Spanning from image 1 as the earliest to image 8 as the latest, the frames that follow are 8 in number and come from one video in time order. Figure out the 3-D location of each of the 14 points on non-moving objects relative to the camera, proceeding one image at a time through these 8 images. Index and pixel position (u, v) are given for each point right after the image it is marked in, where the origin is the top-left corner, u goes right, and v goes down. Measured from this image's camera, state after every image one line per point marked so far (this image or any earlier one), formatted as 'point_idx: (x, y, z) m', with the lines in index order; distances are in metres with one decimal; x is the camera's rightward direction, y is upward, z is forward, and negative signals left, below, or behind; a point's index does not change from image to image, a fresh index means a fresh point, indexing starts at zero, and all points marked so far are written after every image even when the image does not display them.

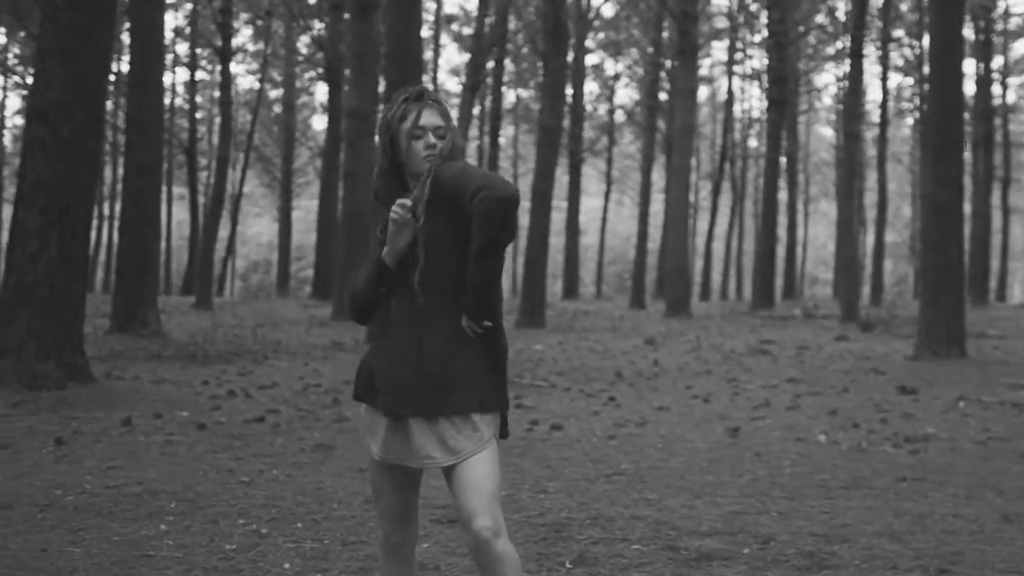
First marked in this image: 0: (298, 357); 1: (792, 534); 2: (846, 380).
0: (-1.9, -0.6, +13.9) m
1: (+1.5, -1.3, +8.4) m
2: (+2.6, -0.7, +11.9) m
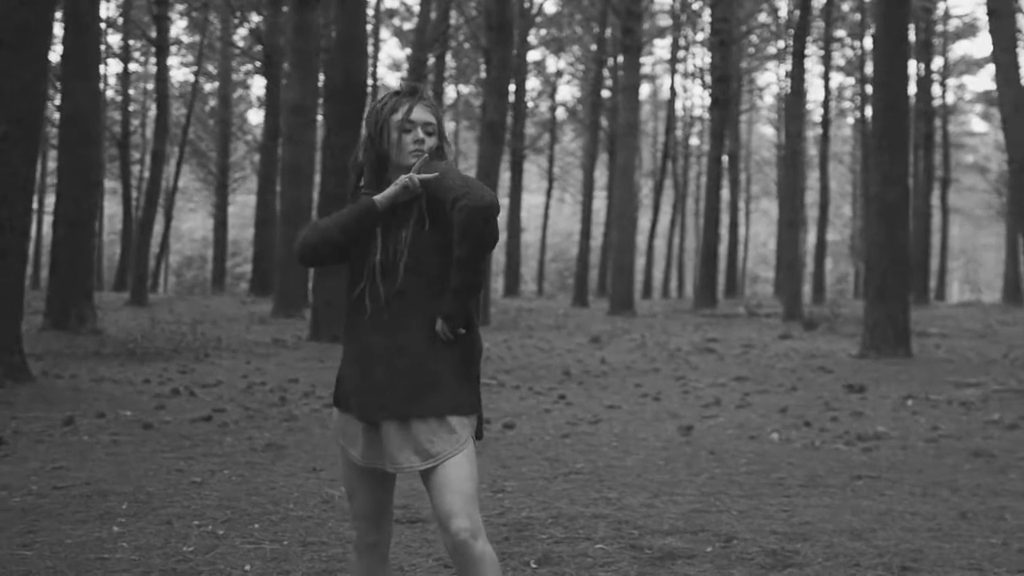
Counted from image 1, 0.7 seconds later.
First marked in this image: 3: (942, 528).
0: (-2.4, -0.6, +13.8) m
1: (+1.3, -1.3, +8.4) m
2: (+2.2, -0.7, +11.9) m
3: (+2.3, -1.3, +8.4) m
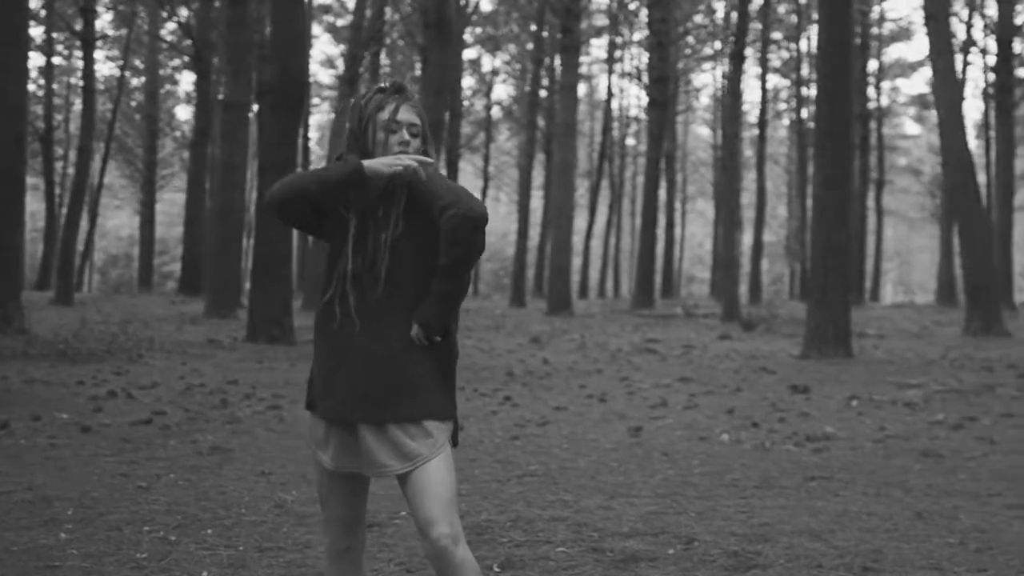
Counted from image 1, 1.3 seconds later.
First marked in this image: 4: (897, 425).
0: (-3.0, -0.6, +13.5) m
1: (+1.1, -1.3, +8.4) m
2: (+1.8, -0.7, +12.0) m
3: (+2.1, -1.3, +8.4) m
4: (+2.6, -0.9, +10.5) m
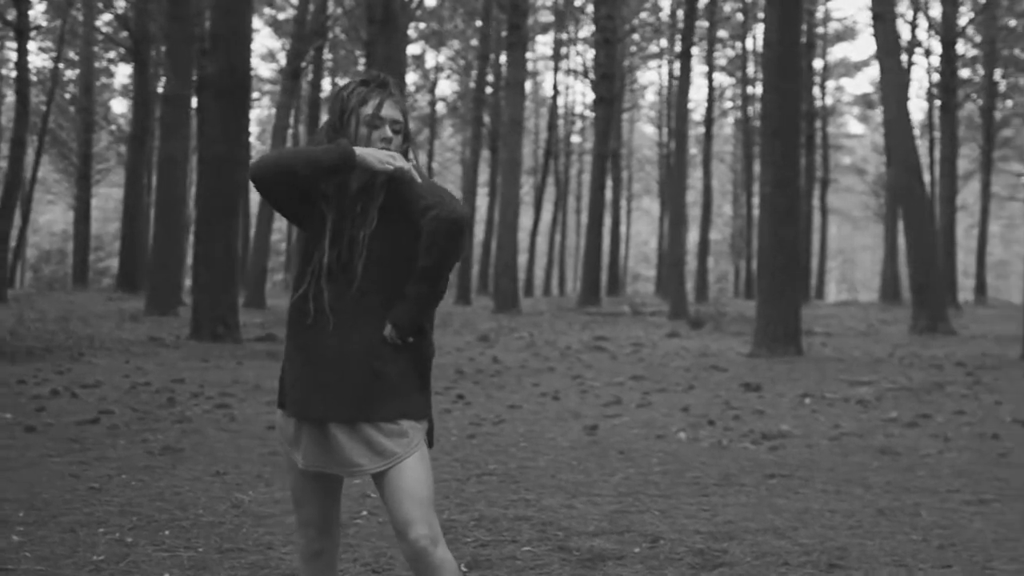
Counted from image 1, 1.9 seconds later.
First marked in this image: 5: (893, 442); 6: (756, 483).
0: (-3.4, -0.6, +13.3) m
1: (+0.9, -1.3, +8.3) m
2: (+1.4, -0.7, +12.0) m
3: (+1.9, -1.3, +8.4) m
4: (+2.3, -0.9, +10.5) m
5: (+2.5, -1.0, +10.0) m
6: (+1.5, -1.2, +9.2) m
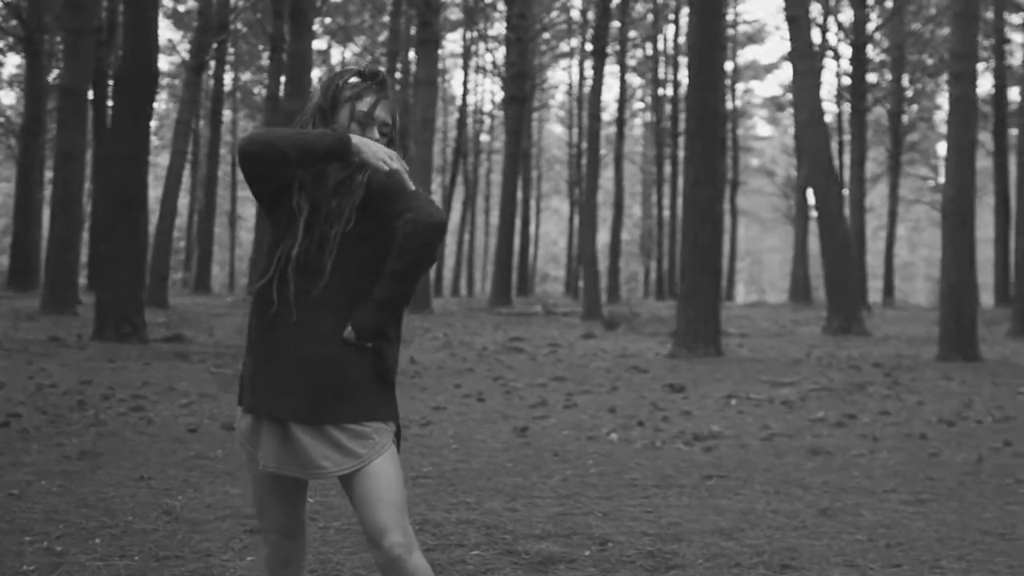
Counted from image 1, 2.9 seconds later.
0: (-4.1, -0.5, +12.8) m
1: (+0.6, -1.3, +8.2) m
2: (+0.8, -0.7, +11.9) m
3: (+1.6, -1.3, +8.4) m
4: (+1.8, -0.9, +10.5) m
5: (+2.0, -1.0, +10.0) m
6: (+1.1, -1.2, +9.2) m
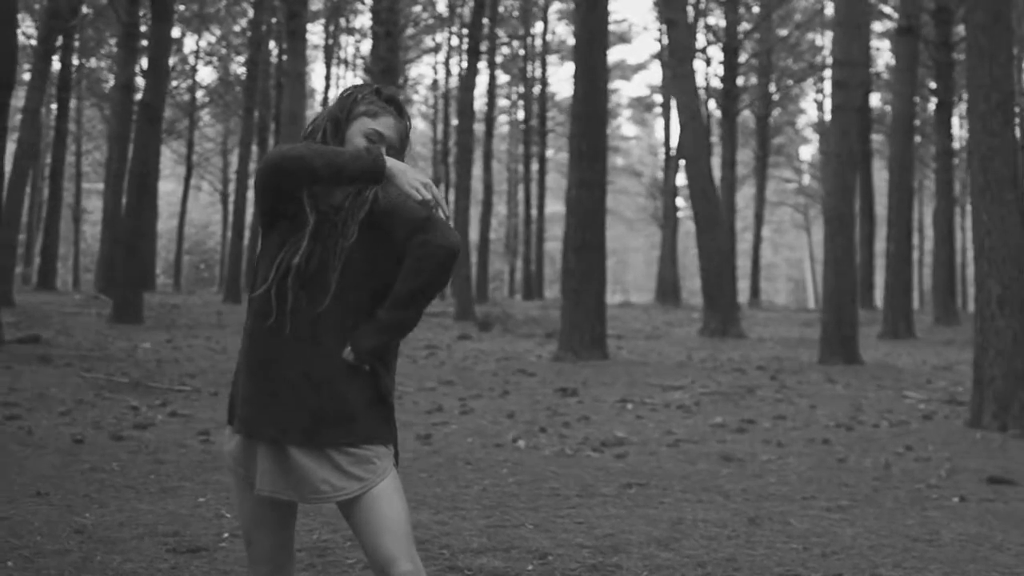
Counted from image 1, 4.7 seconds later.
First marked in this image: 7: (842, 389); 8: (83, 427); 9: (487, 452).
0: (-5.0, -0.5, +11.9) m
1: (+0.3, -1.4, +8.0) m
2: (-0.1, -0.7, +11.7) m
3: (+1.2, -1.3, +8.4) m
4: (+1.2, -1.0, +10.5) m
5: (+1.4, -1.0, +10.0) m
6: (+0.6, -1.2, +9.1) m
7: (+2.5, -0.8, +11.5) m
8: (-2.8, -0.9, +10.0) m
9: (-0.2, -1.0, +9.8) m
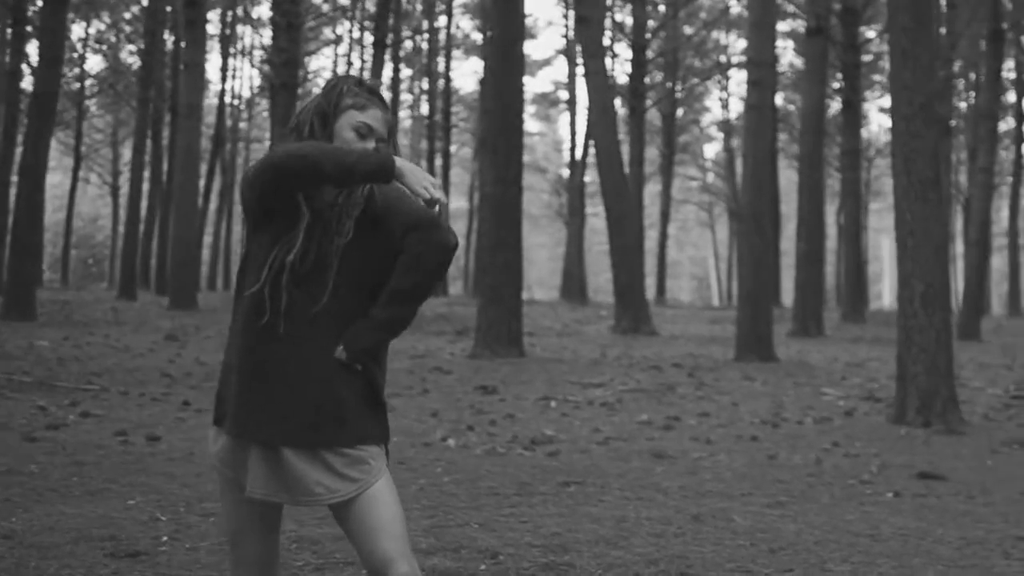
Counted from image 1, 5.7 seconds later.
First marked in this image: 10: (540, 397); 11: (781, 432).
0: (-5.7, -0.5, +11.2) m
1: (0.0, -1.3, +7.9) m
2: (-0.7, -0.7, +11.5) m
3: (+0.9, -1.3, +8.3) m
4: (+0.6, -0.9, +10.4) m
5: (+1.0, -1.0, +10.0) m
6: (+0.3, -1.2, +8.9) m
7: (+1.8, -0.7, +11.5) m
8: (-3.2, -0.9, +9.5) m
9: (-0.6, -1.0, +9.6) m
10: (+0.2, -0.8, +11.1) m
11: (+1.8, -1.0, +10.3) m
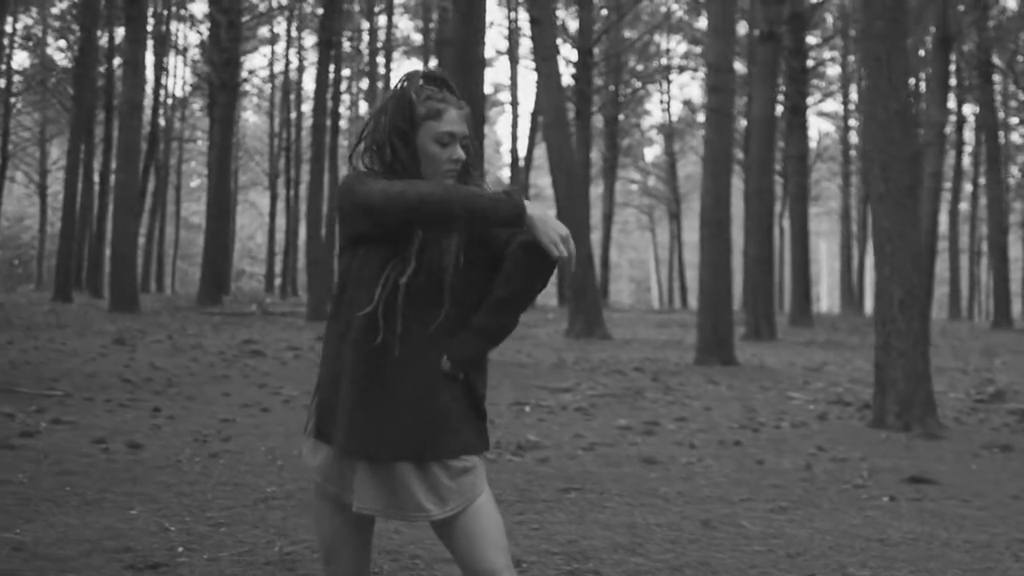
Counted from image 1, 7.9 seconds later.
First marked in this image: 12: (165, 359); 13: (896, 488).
0: (-5.8, -0.5, +10.5) m
1: (+0.1, -1.3, +7.7) m
2: (-0.9, -0.7, +11.3) m
3: (+1.0, -1.3, +8.3) m
4: (+0.5, -1.0, +10.3) m
5: (+0.9, -1.0, +9.9) m
6: (+0.3, -1.2, +8.8) m
7: (+1.6, -0.8, +11.6) m
8: (-3.2, -0.9, +9.0) m
9: (-0.6, -1.0, +9.4) m
10: (0.0, -0.8, +11.0) m
11: (+1.7, -1.0, +10.3) m
12: (-2.7, -0.5, +11.6) m
13: (+2.3, -1.2, +9.3) m
